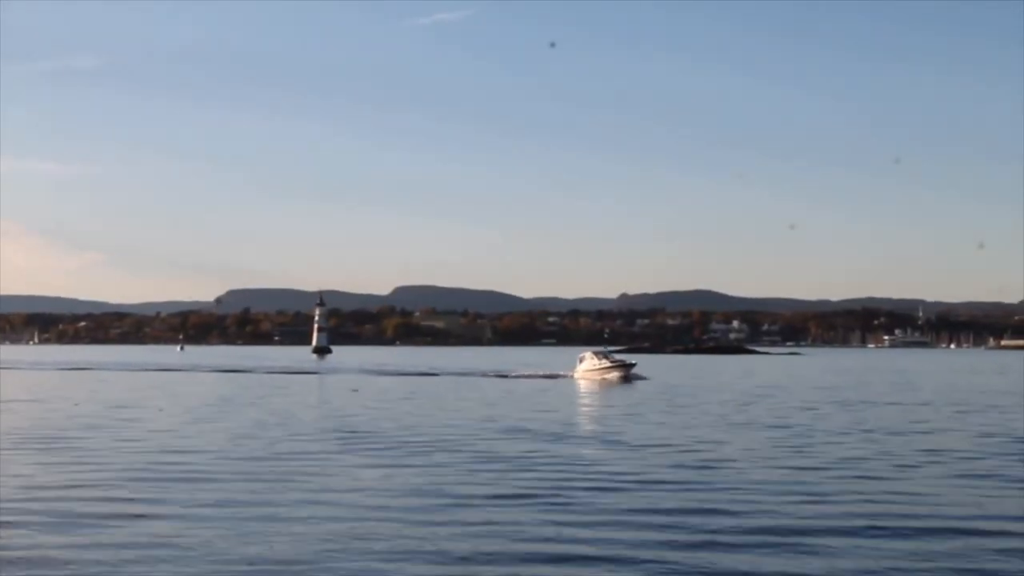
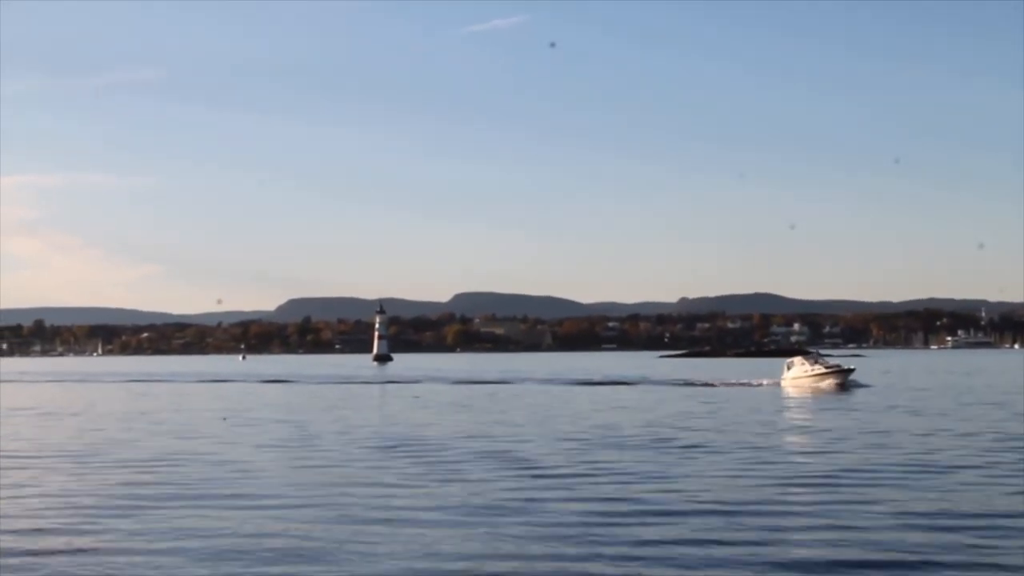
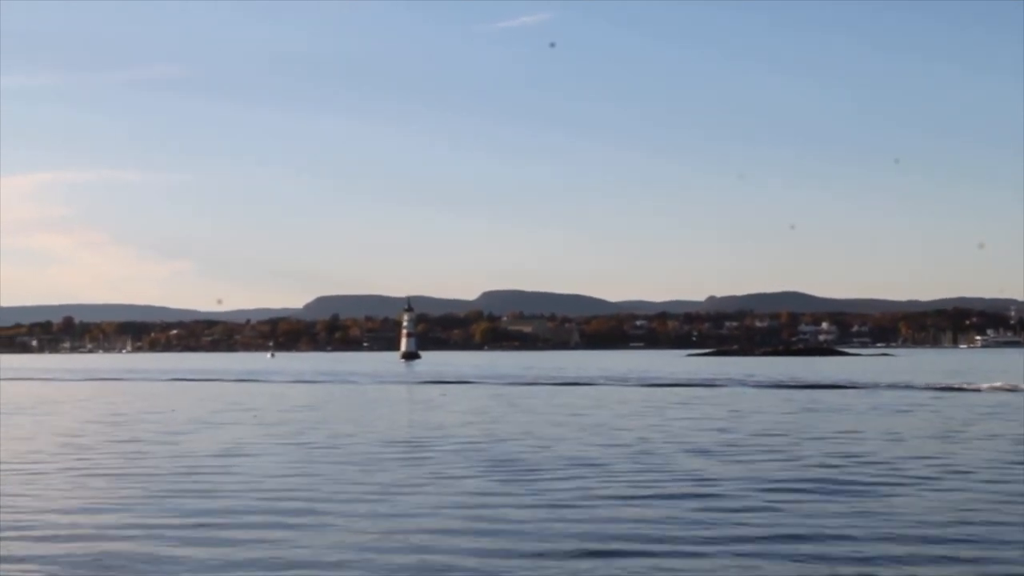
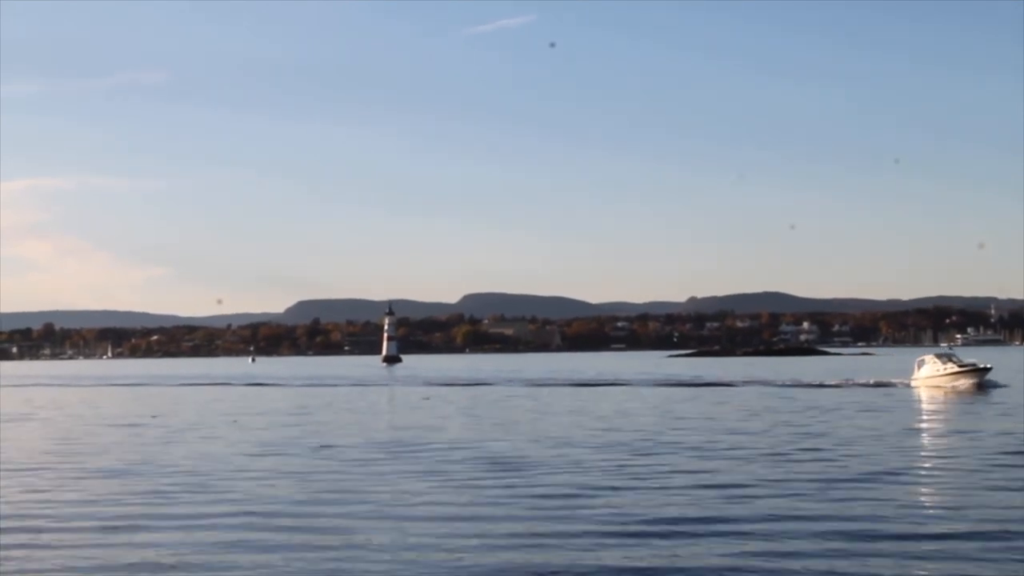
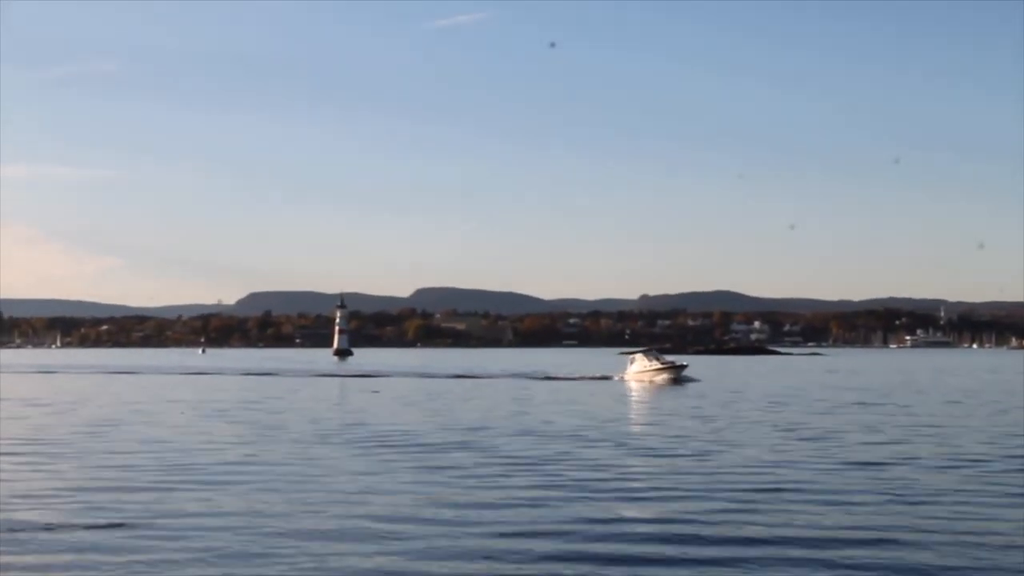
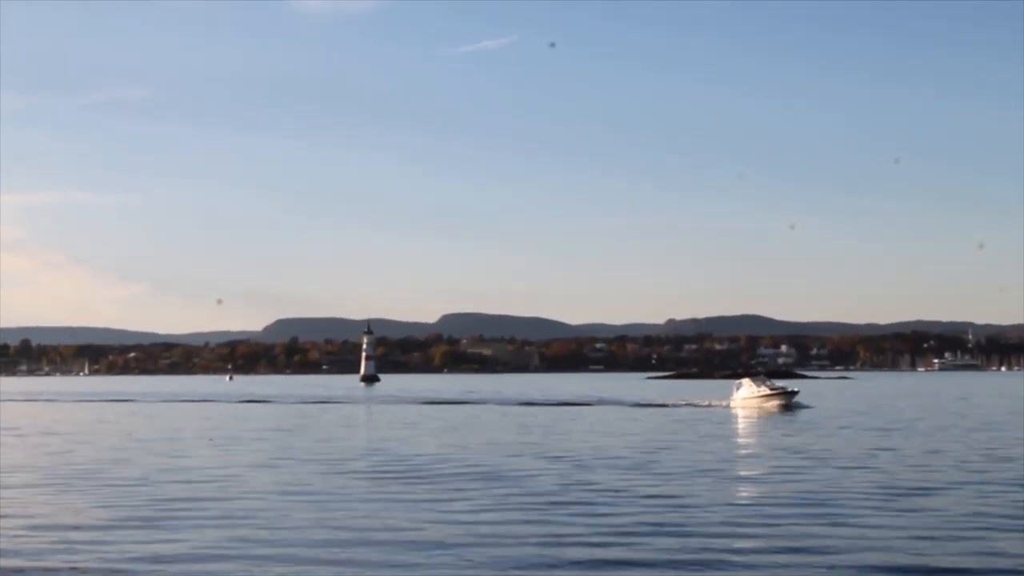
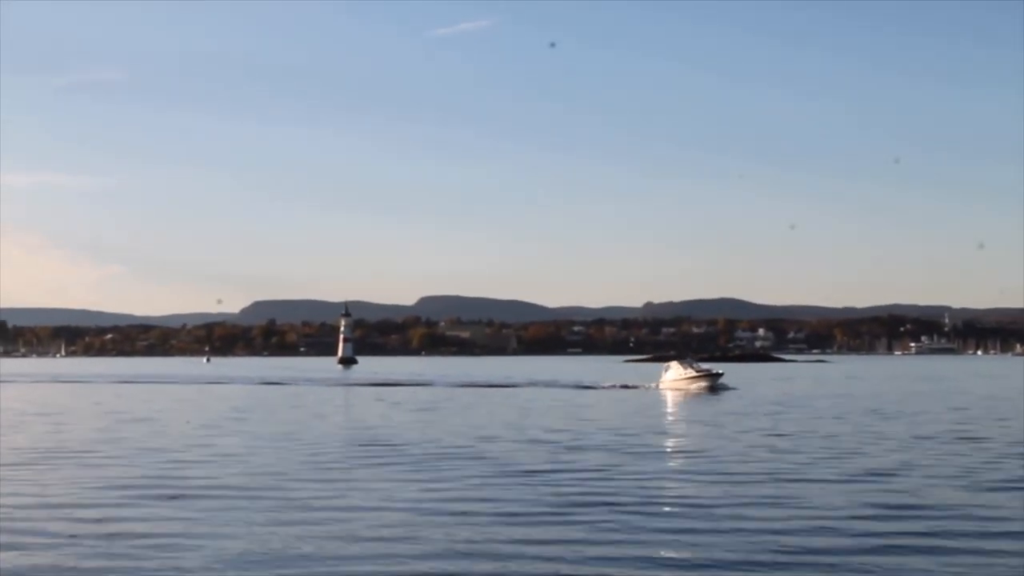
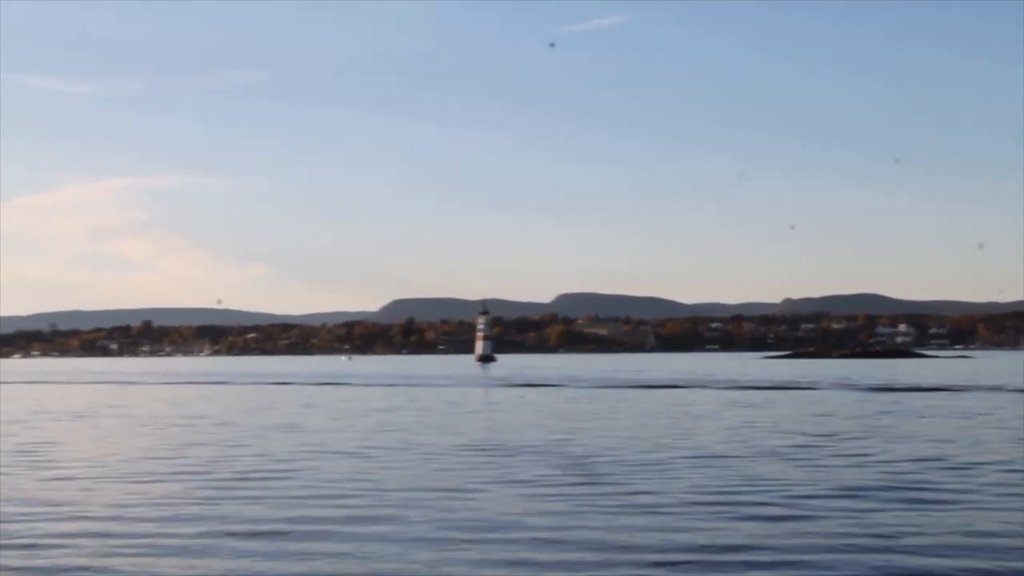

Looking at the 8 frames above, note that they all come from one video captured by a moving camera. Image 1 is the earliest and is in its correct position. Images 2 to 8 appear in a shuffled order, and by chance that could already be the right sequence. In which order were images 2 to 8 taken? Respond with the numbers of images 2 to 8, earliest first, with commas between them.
5, 7, 6, 2, 4, 3, 8
